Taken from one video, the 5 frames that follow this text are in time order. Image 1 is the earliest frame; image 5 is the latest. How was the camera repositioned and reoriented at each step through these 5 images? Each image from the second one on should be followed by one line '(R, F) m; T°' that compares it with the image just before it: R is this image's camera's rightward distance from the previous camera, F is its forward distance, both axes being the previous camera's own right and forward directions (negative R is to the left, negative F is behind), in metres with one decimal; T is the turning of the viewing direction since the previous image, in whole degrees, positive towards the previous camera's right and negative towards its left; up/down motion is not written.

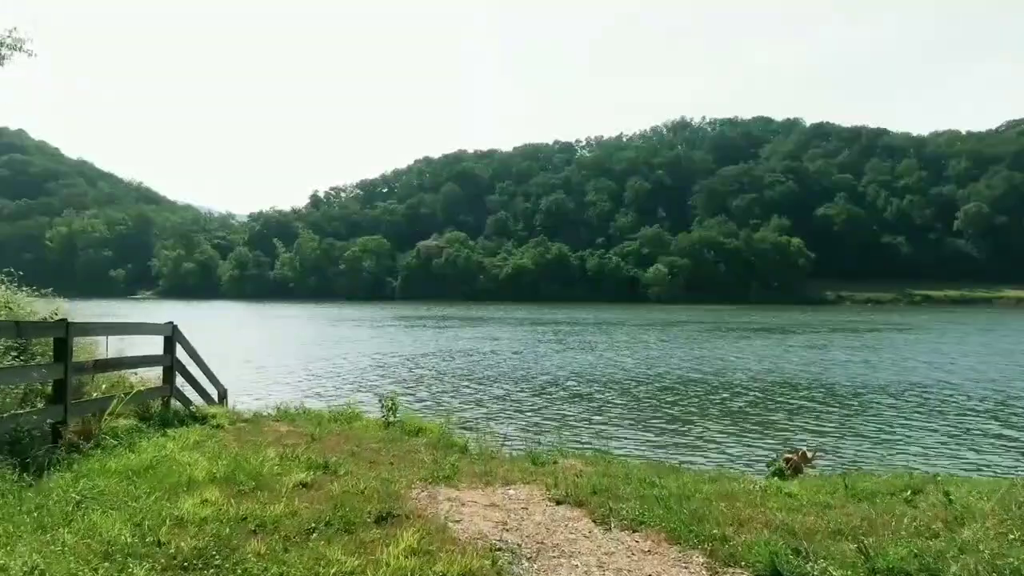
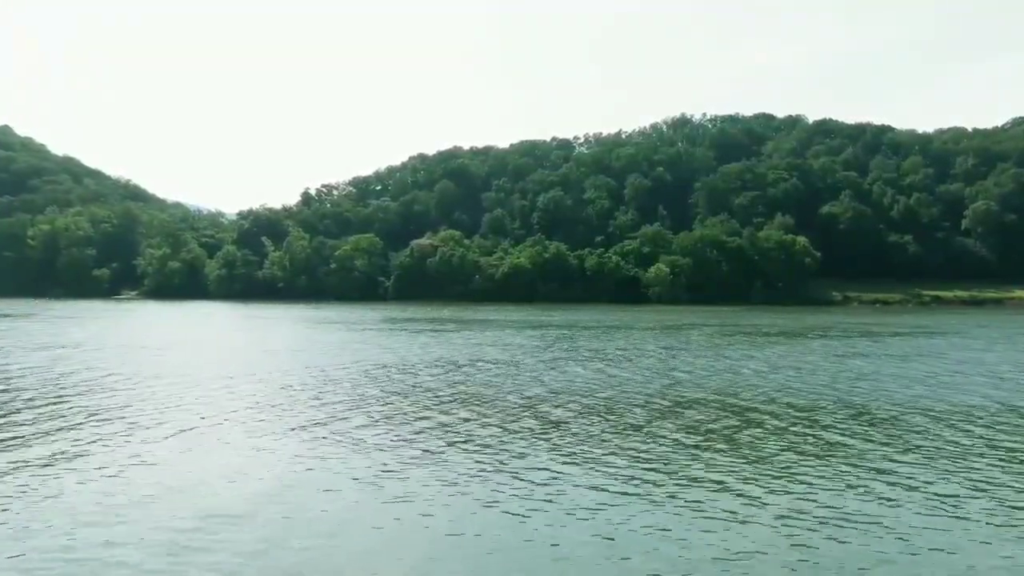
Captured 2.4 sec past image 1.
(0.0, +3.9) m; 0°
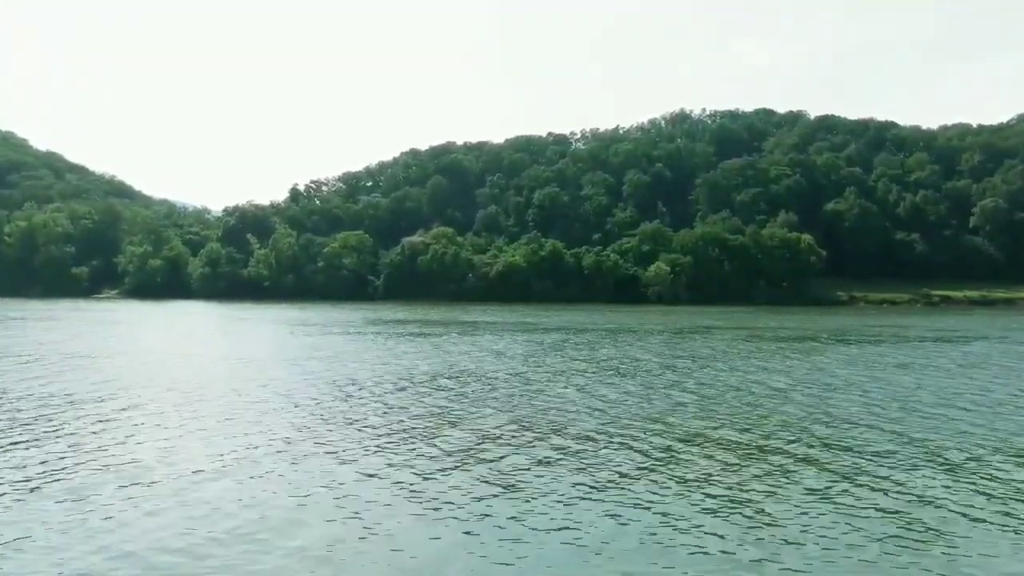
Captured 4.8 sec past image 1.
(0.0, +4.3) m; 0°
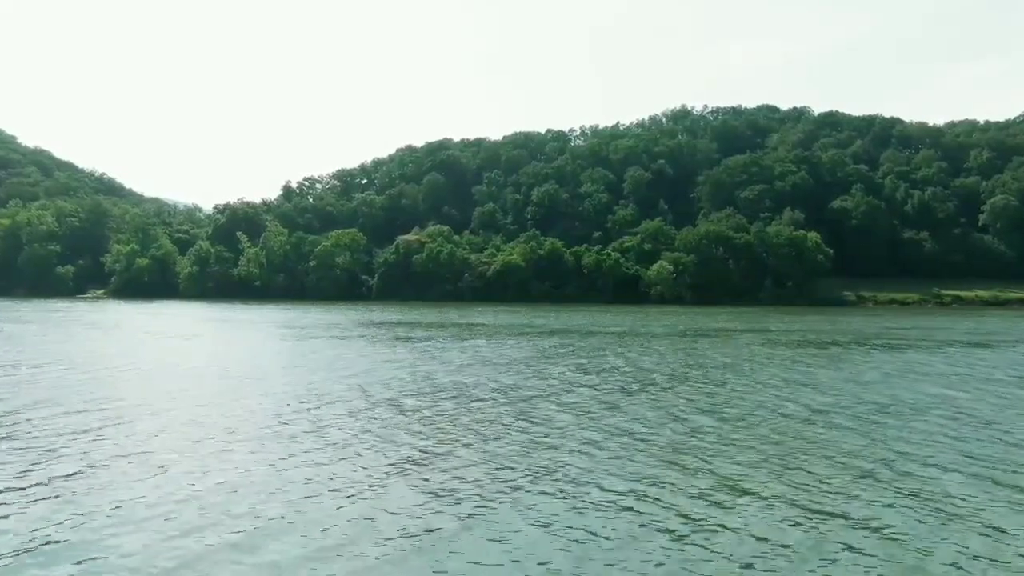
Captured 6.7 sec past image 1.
(0.0, +3.5) m; 0°
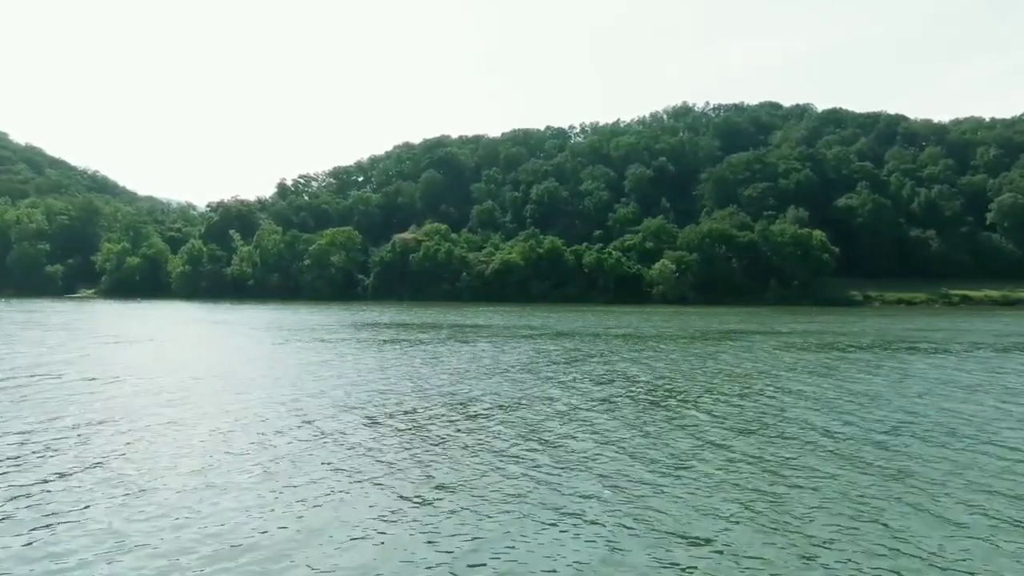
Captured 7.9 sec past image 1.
(0.0, +2.4) m; 0°
